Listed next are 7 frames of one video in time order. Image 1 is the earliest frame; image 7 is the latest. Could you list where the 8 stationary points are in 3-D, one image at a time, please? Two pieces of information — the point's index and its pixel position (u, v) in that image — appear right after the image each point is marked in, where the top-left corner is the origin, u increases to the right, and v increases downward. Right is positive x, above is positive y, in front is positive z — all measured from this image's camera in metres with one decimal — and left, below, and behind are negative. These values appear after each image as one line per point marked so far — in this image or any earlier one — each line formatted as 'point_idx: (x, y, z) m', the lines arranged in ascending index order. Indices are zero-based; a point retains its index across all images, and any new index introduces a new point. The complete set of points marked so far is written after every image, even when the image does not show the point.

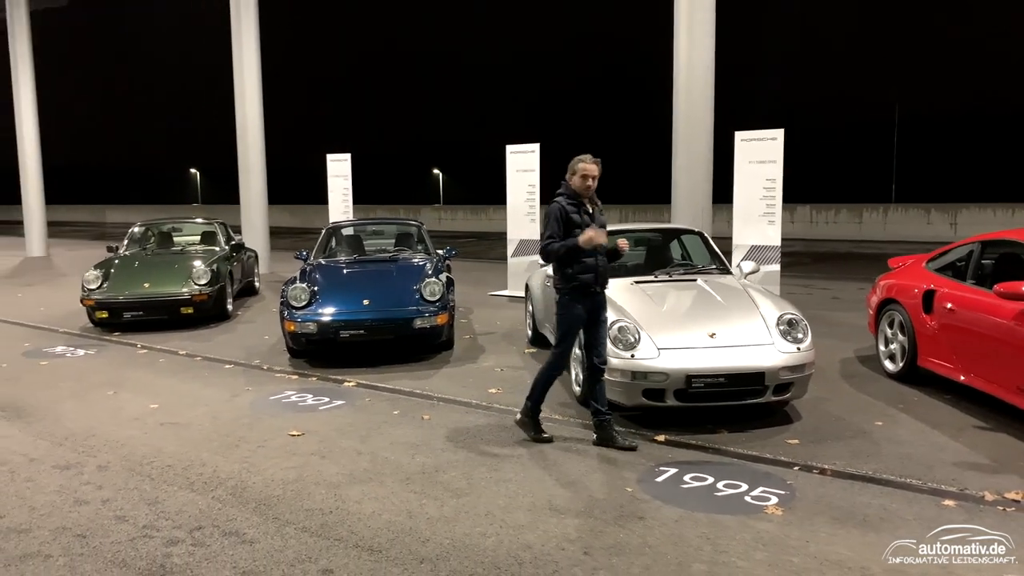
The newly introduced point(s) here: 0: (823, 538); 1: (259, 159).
0: (+1.3, -1.1, +3.5) m
1: (-4.6, +2.4, +15.0) m
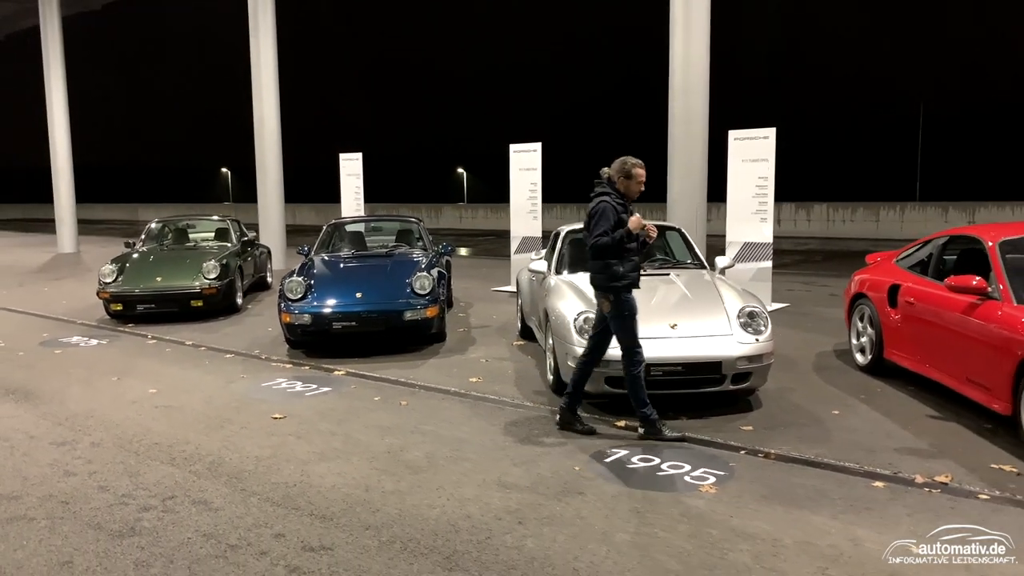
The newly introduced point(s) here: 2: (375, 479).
0: (+1.1, -1.0, +3.7) m
1: (-4.5, +2.5, +15.4) m
2: (-0.7, -1.0, +4.2) m
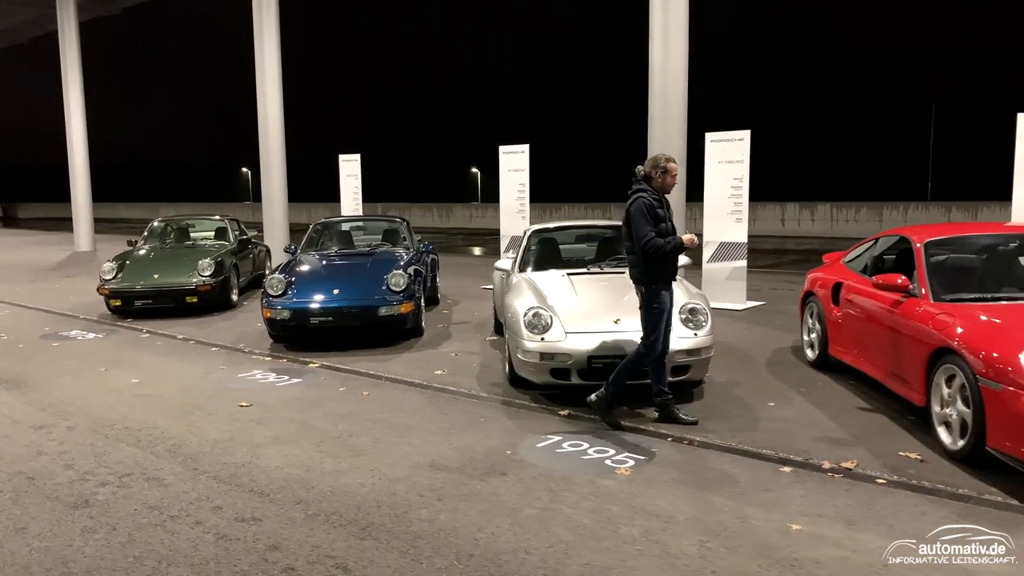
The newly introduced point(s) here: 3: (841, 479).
0: (+0.7, -1.0, +4.0) m
1: (-4.5, +2.5, +15.8) m
2: (-1.1, -1.0, +4.5) m
3: (+1.7, -1.0, +4.2) m
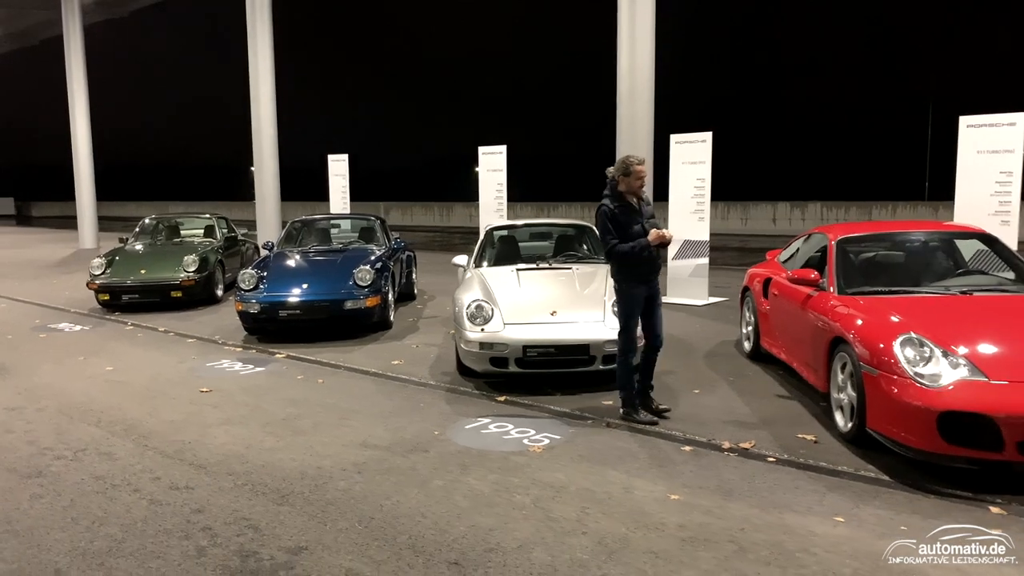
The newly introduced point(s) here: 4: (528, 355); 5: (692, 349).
0: (+0.2, -1.0, +4.4) m
1: (-4.8, +2.6, +16.3) m
2: (-1.5, -0.9, +4.9) m
3: (+1.2, -0.9, +4.6) m
4: (+0.1, -0.5, +6.0) m
5: (+1.6, -0.5, +7.3) m
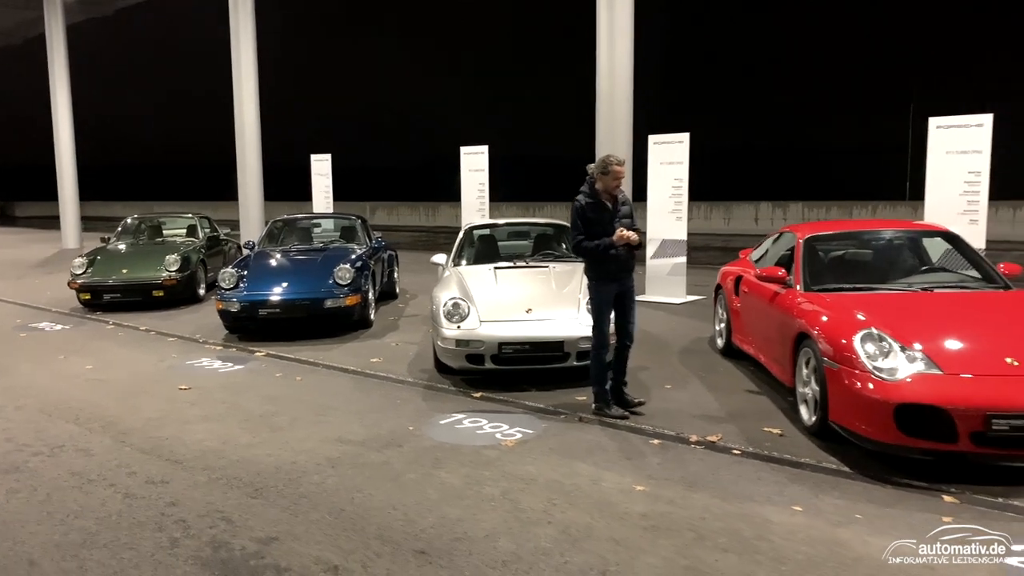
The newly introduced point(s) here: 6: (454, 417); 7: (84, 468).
0: (+0.1, -0.9, +4.5) m
1: (-5.1, +2.6, +16.3) m
2: (-1.7, -0.9, +5.0) m
3: (+1.1, -0.9, +4.7) m
4: (-0.1, -0.5, +6.1) m
5: (+1.4, -0.5, +7.4) m
6: (-0.4, -0.9, +5.4) m
7: (-2.3, -1.0, +4.4) m
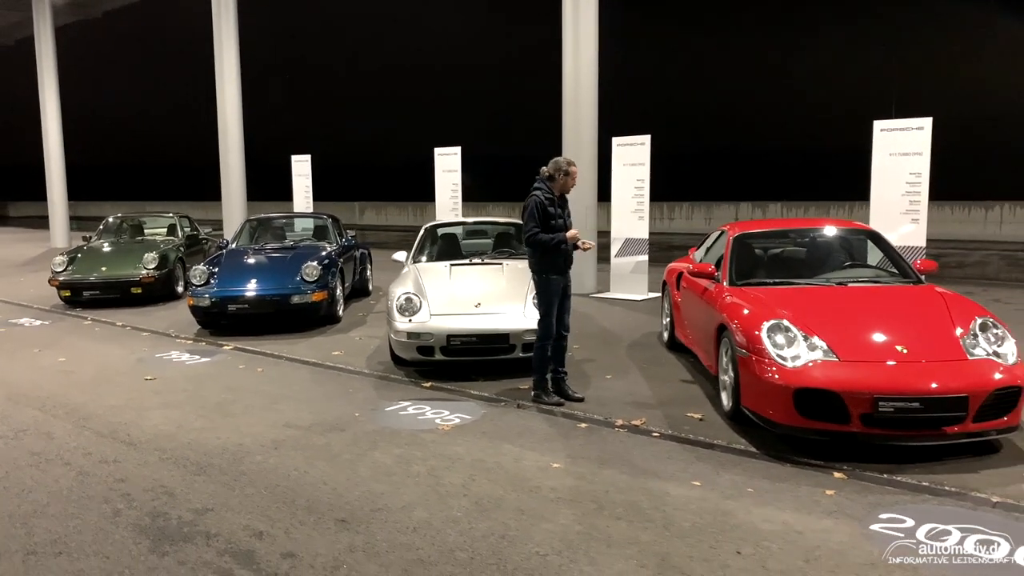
0: (-0.3, -0.9, +4.8) m
1: (-5.6, +2.6, +16.6) m
2: (-2.1, -0.9, +5.3) m
3: (+0.7, -0.9, +5.0) m
4: (-0.5, -0.4, +6.4) m
5: (+1.0, -0.5, +7.7) m
6: (-0.8, -0.8, +5.7) m
7: (-2.7, -0.9, +4.7) m
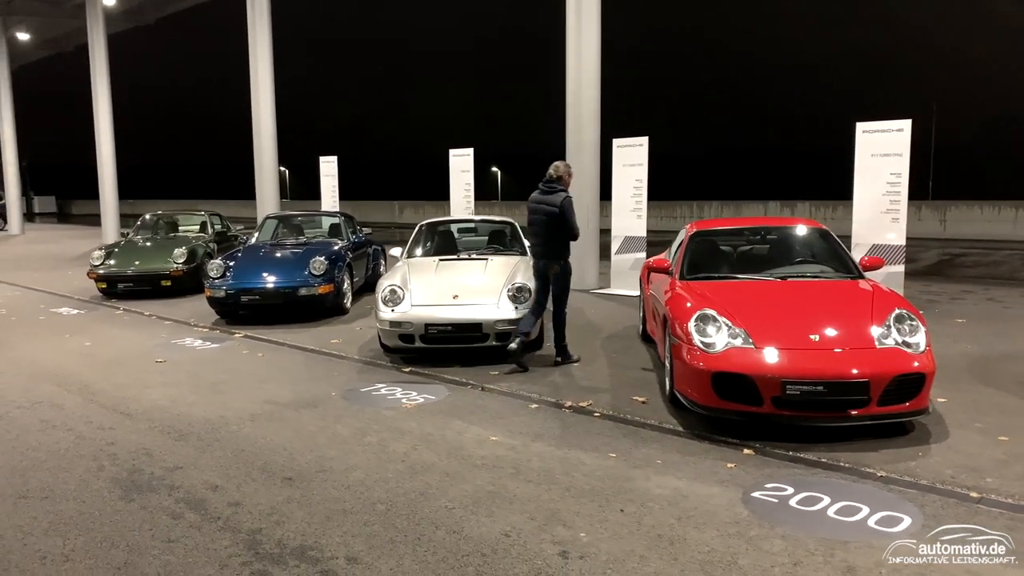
0: (-0.6, -0.9, +5.3) m
1: (-5.1, +2.7, +17.4) m
2: (-2.4, -0.8, +5.9) m
3: (+0.4, -0.8, +5.4) m
4: (-0.7, -0.4, +6.9) m
5: (+0.8, -0.4, +8.1) m
6: (-1.0, -0.8, +6.3) m
7: (-3.0, -0.8, +5.4) m
